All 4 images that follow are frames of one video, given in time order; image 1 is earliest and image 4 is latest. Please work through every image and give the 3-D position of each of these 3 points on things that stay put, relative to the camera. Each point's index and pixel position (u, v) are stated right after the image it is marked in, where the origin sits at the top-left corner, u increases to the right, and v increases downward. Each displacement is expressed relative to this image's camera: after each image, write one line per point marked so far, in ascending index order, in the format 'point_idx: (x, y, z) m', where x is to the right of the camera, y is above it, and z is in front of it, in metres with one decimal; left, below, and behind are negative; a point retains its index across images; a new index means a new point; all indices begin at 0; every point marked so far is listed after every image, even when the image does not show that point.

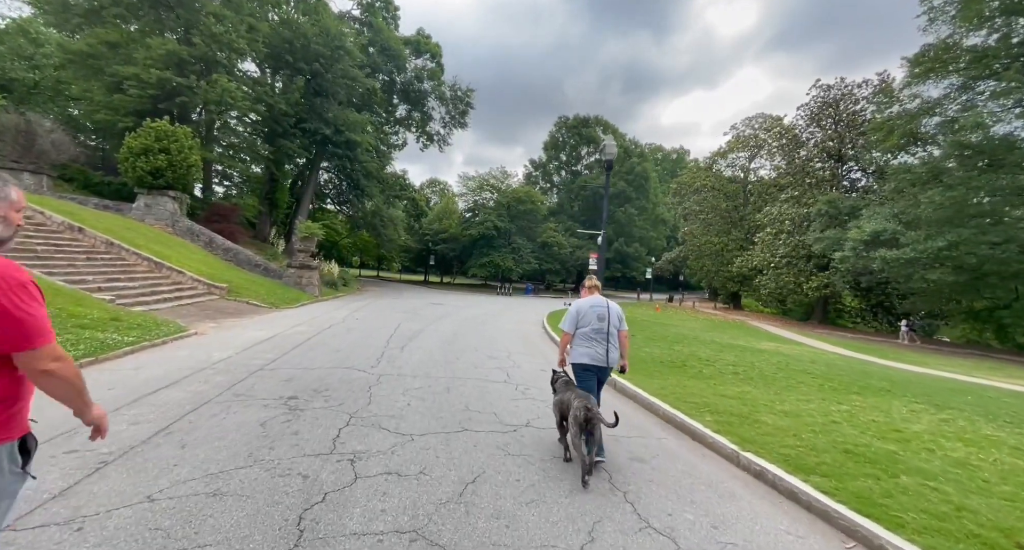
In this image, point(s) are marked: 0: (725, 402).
0: (+2.4, -1.4, +5.0) m
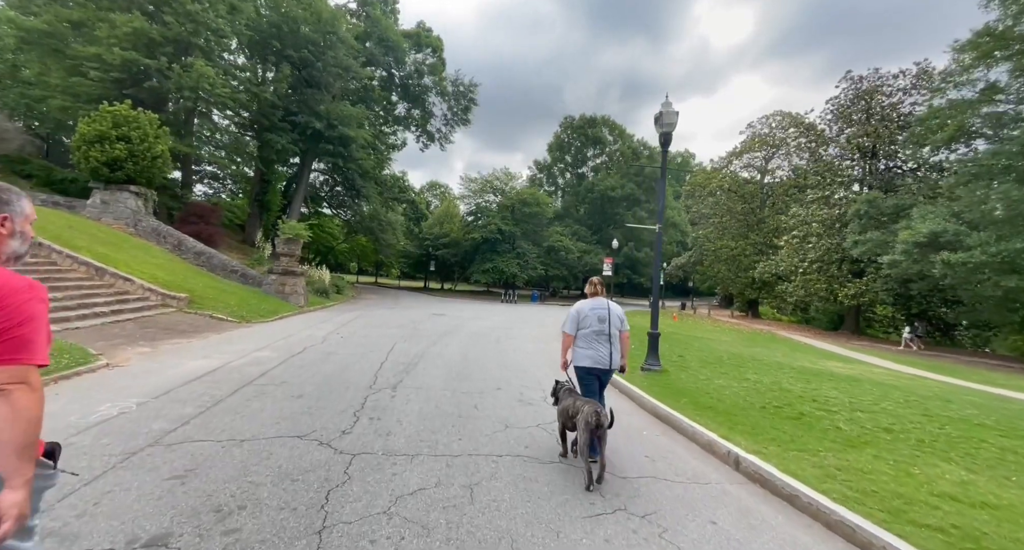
0: (+2.8, -1.5, +2.7) m
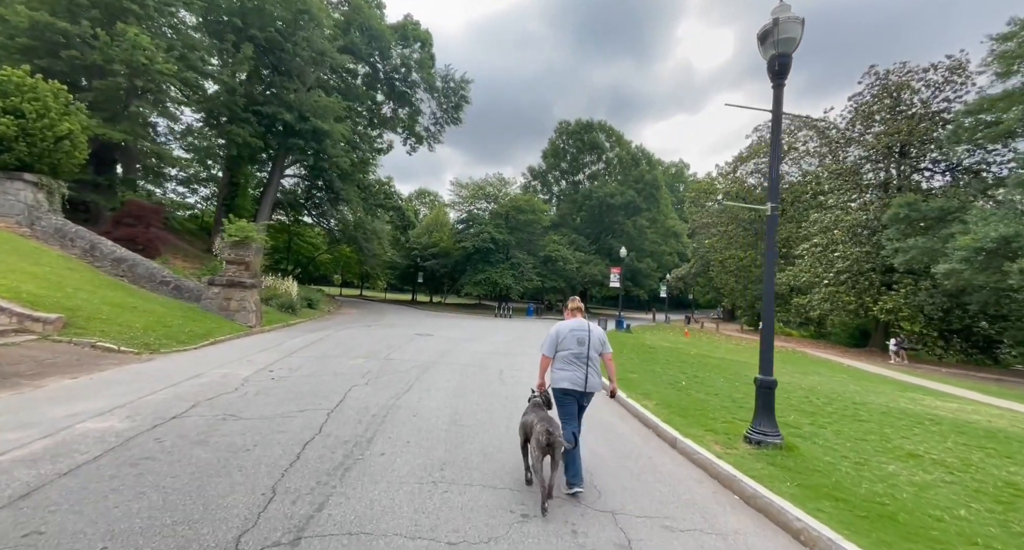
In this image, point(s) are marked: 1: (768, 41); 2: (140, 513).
0: (+3.2, -1.5, -0.3) m
1: (+2.8, +2.5, +4.8) m
2: (-2.2, -1.4, +2.7) m
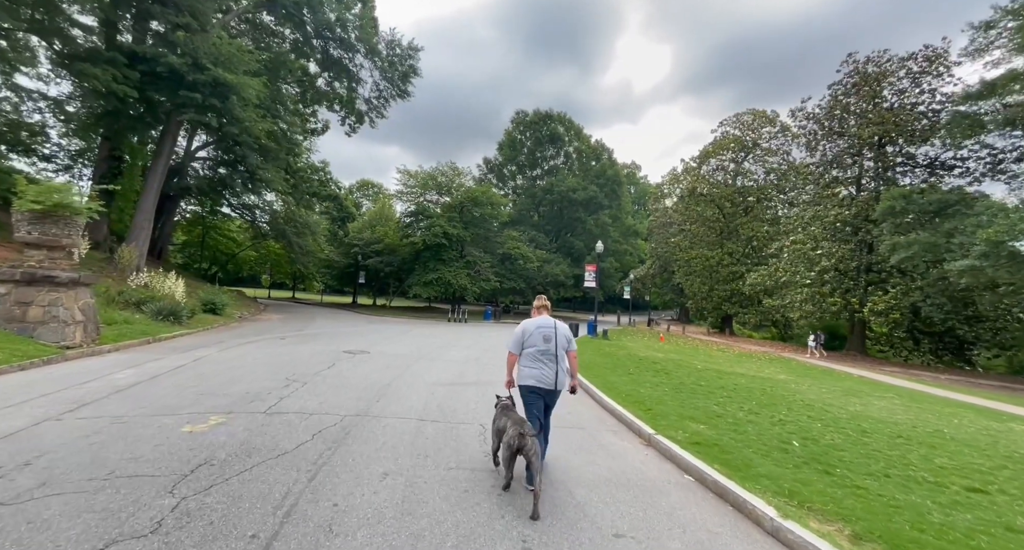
0: (+4.1, -1.2, -3.9) m
1: (+3.1, +2.7, +1.1) m
2: (-1.6, -1.2, -1.5) m
